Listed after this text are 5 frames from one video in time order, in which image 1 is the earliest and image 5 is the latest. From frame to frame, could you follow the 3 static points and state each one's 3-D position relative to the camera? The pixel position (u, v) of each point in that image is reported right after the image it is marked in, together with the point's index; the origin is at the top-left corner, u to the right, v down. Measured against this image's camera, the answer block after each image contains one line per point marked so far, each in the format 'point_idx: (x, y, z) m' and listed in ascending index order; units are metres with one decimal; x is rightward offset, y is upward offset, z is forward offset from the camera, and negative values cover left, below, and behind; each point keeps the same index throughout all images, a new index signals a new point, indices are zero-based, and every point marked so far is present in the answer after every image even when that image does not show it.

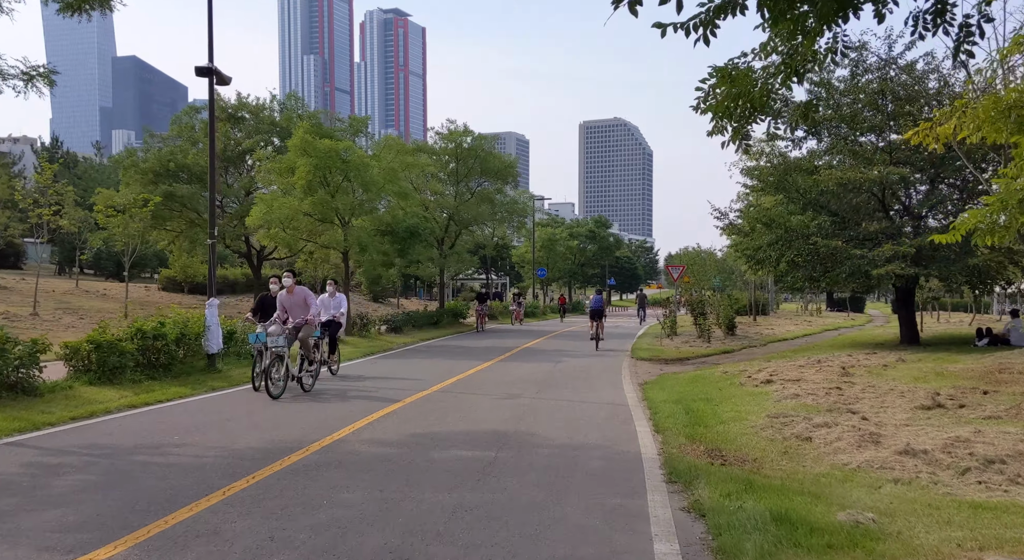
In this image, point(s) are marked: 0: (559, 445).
0: (+0.4, -1.6, +7.7) m
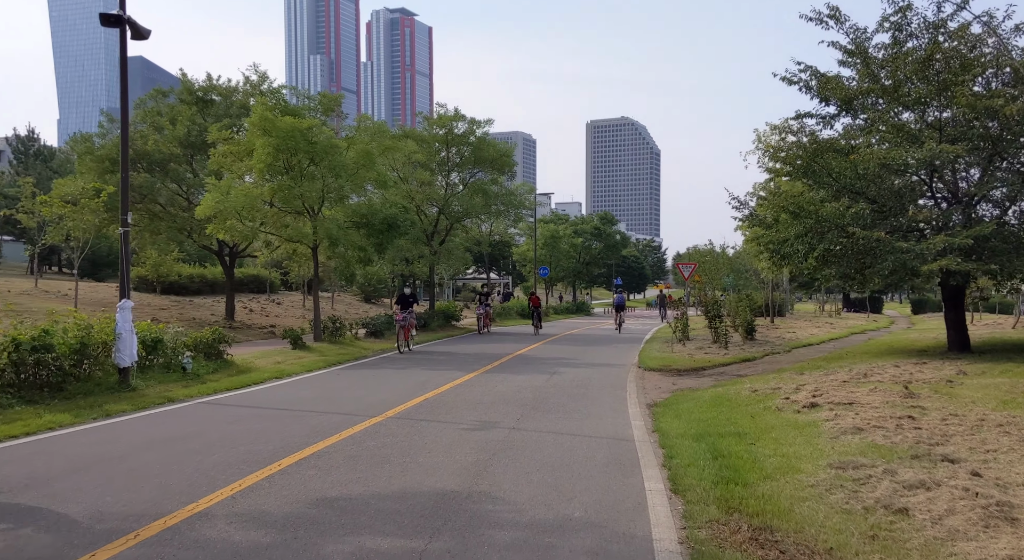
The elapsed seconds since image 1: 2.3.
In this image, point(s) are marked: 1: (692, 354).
0: (+0.1, -1.5, +5.2) m
1: (+4.2, -1.7, +18.9) m
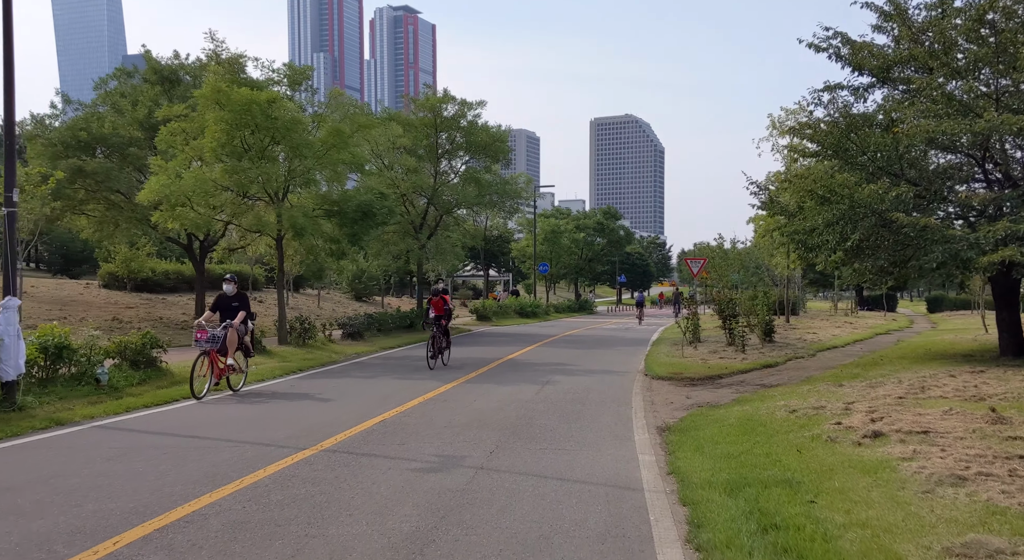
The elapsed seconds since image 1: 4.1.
0: (-0.2, -1.5, +3.0) m
1: (+4.0, -1.6, +16.7) m
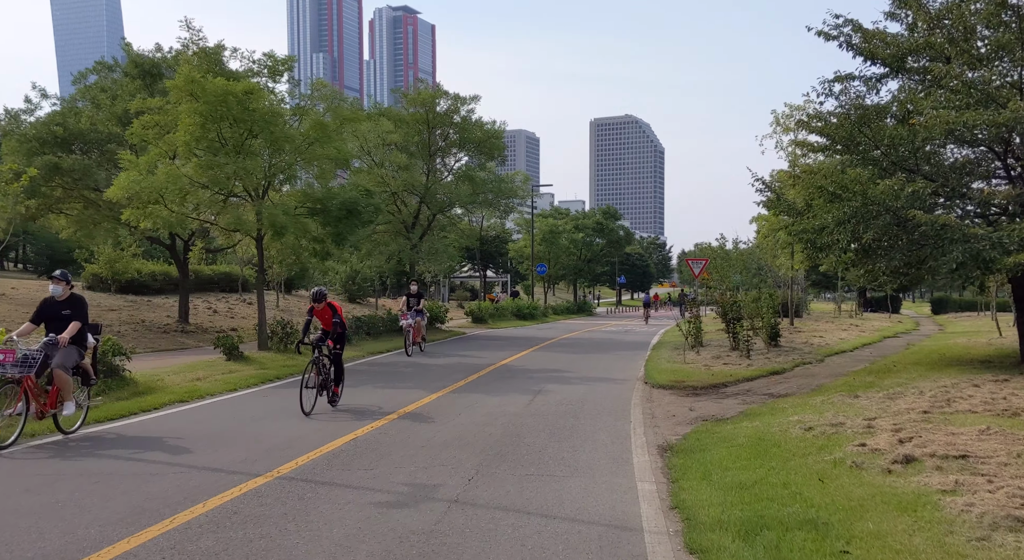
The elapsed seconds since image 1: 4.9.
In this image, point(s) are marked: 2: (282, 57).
0: (-0.3, -1.5, +2.1) m
1: (+3.8, -1.6, +15.8) m
2: (-4.6, +4.5, +16.5) m
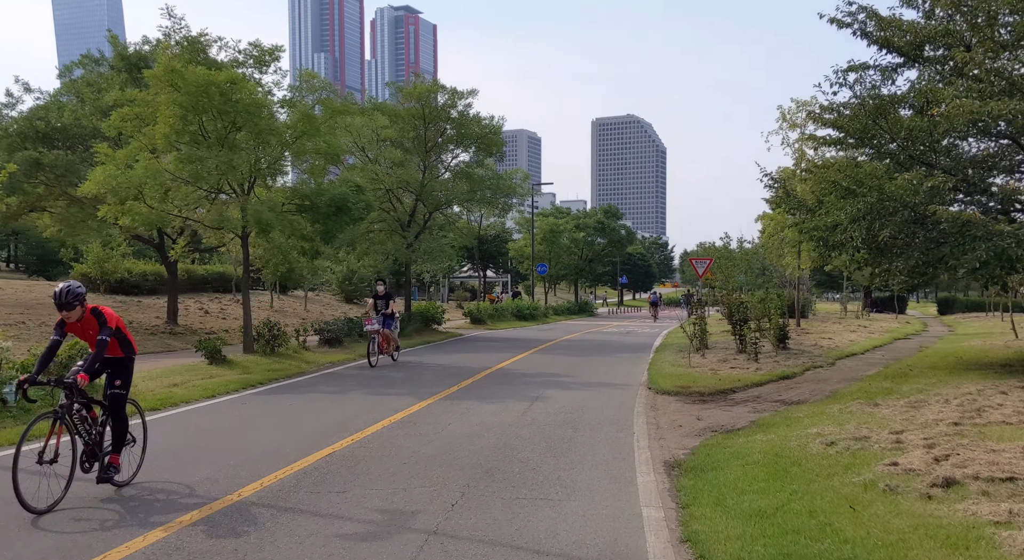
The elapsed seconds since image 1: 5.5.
0: (-0.4, -1.5, +1.4) m
1: (+3.8, -1.6, +15.1) m
2: (-4.7, +4.5, +15.8) m
